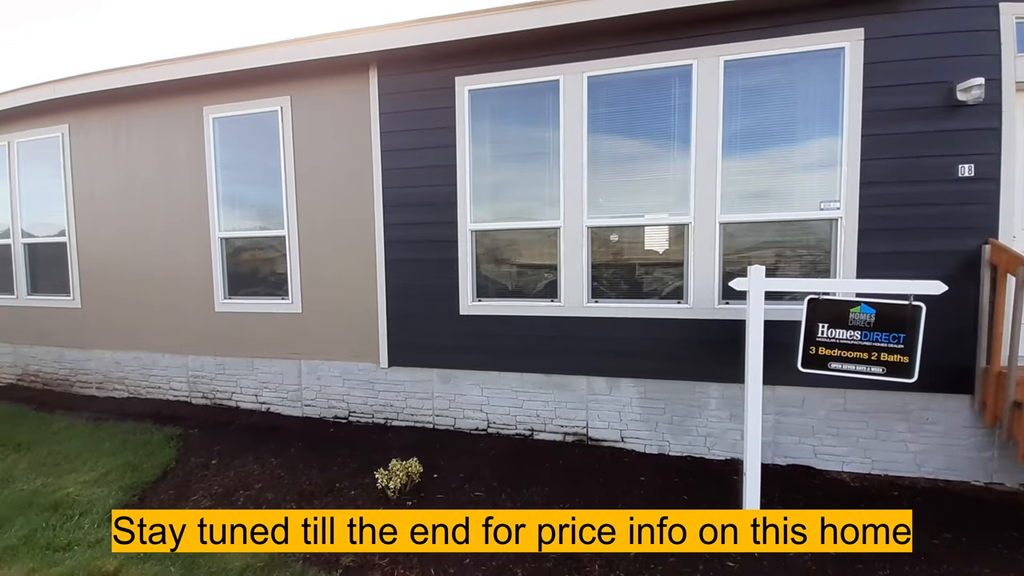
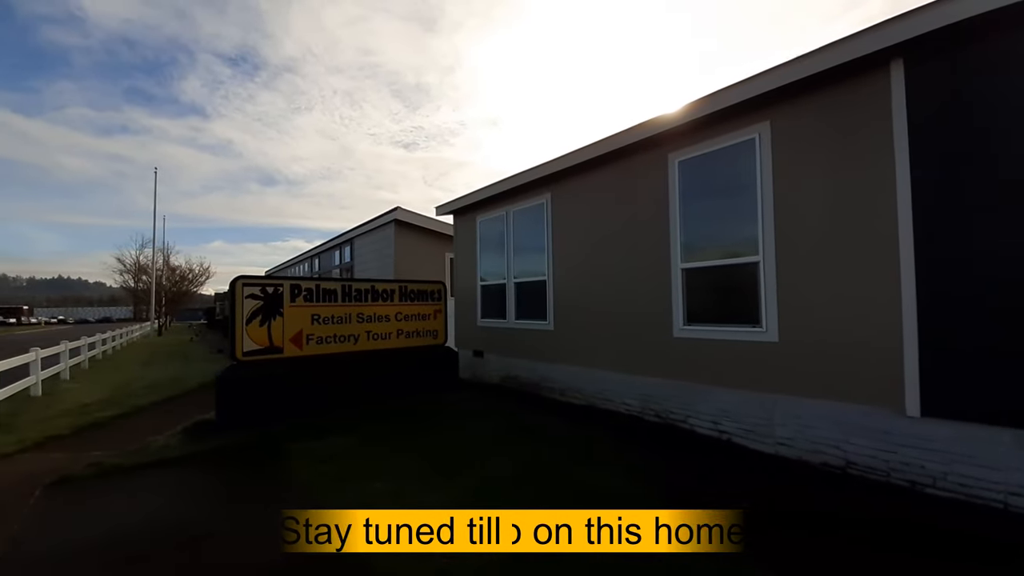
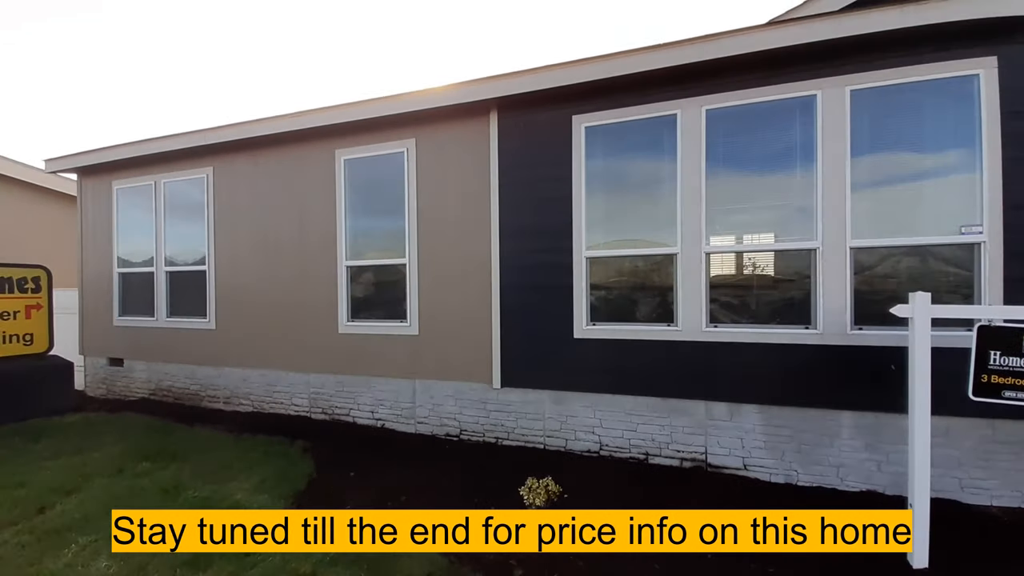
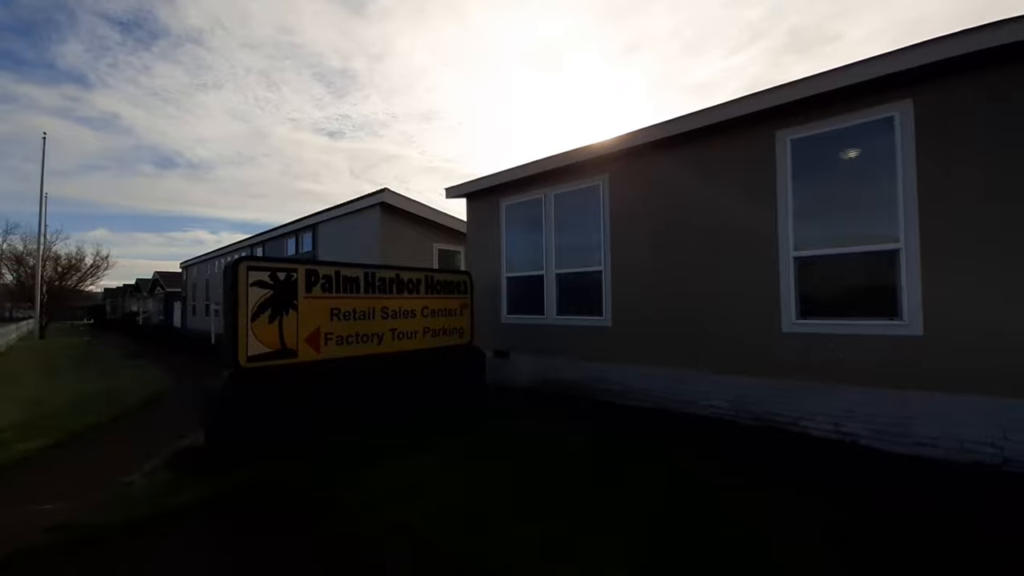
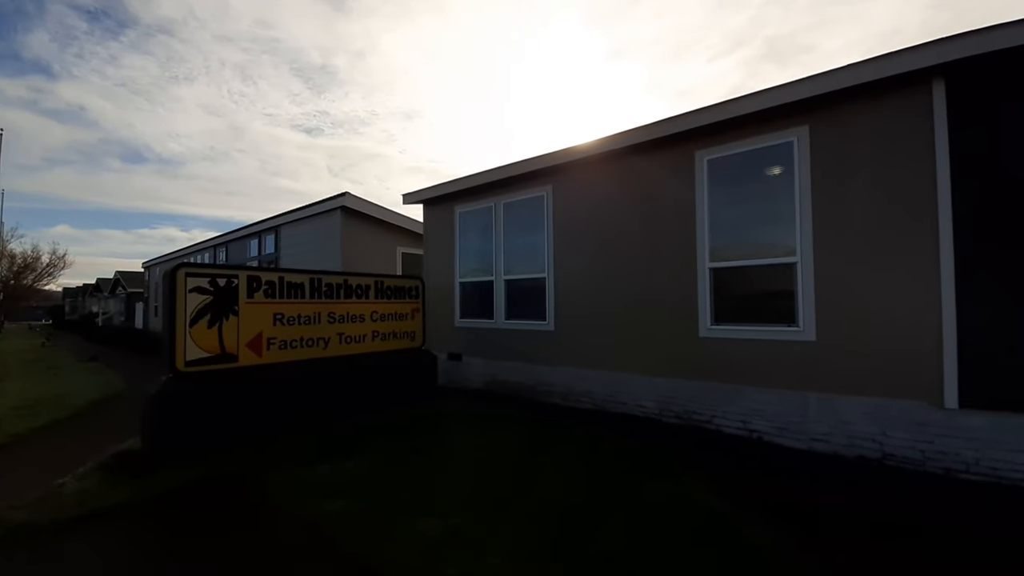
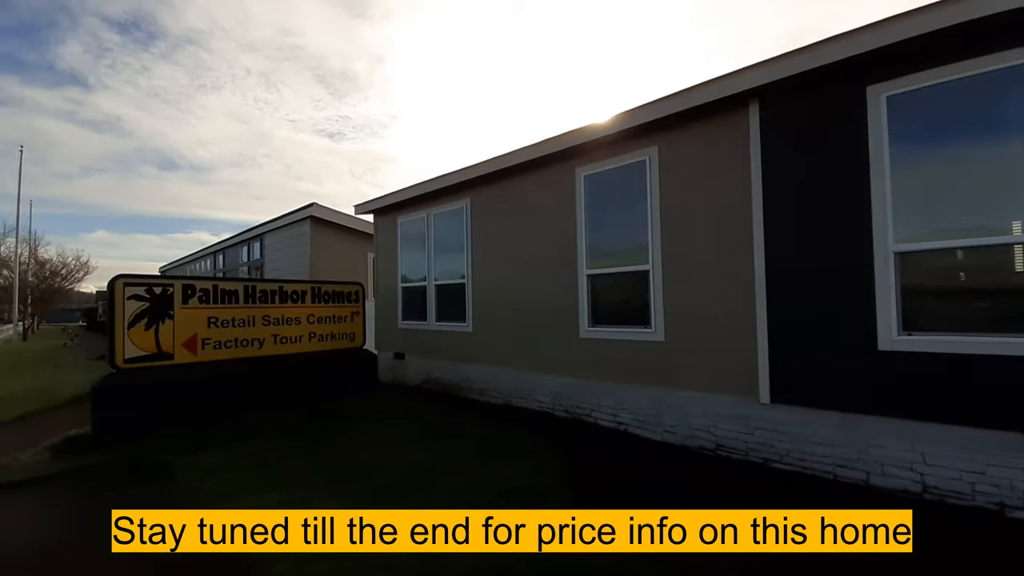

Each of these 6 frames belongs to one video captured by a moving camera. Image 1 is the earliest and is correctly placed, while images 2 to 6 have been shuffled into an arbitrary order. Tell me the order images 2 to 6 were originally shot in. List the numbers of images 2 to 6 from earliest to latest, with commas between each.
3, 6, 2, 5, 4
